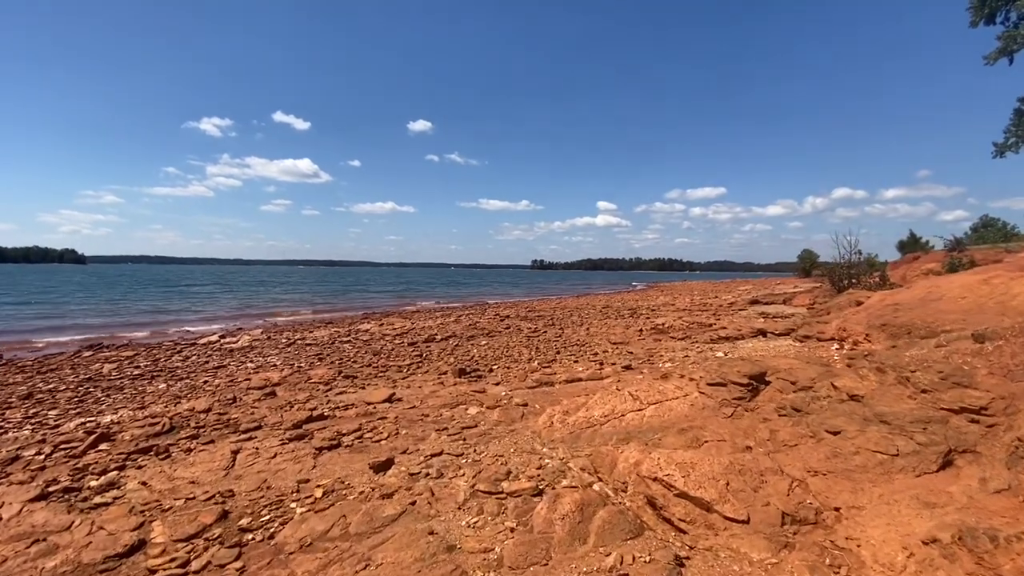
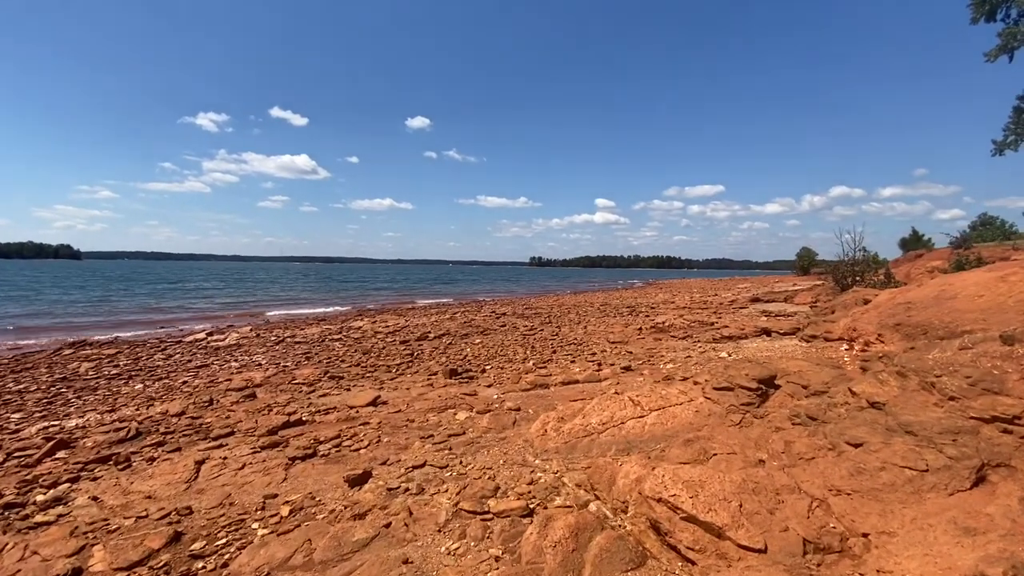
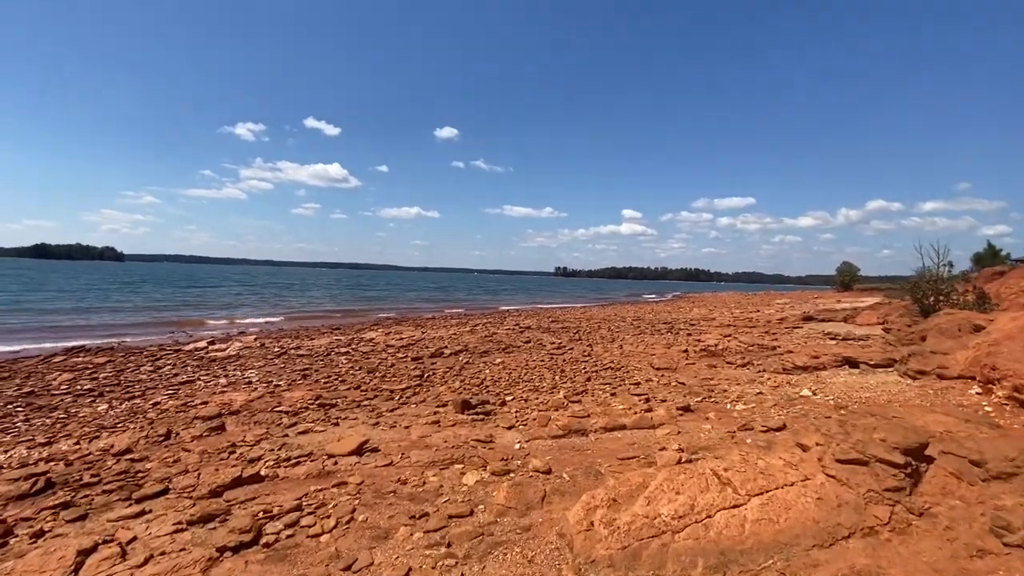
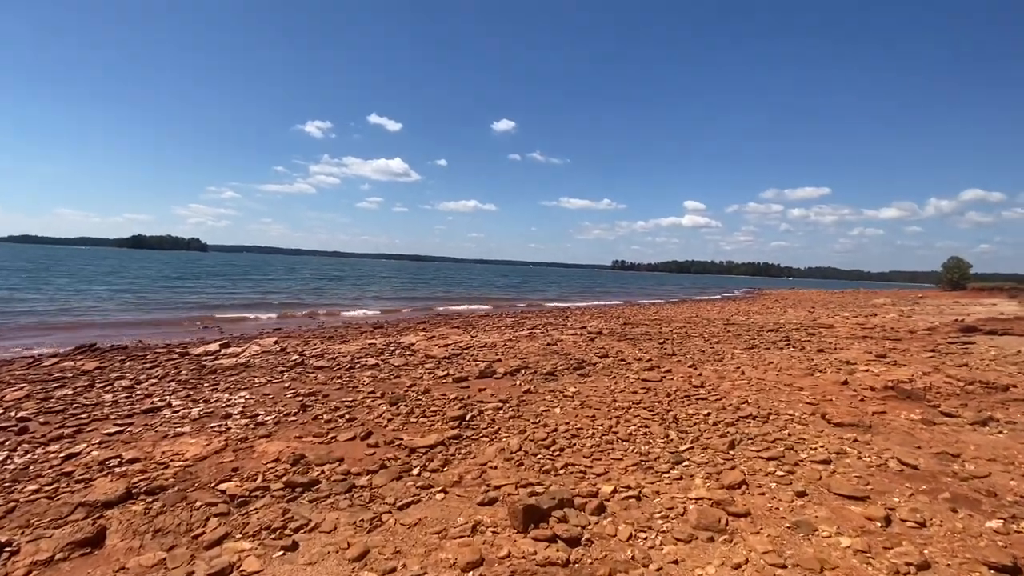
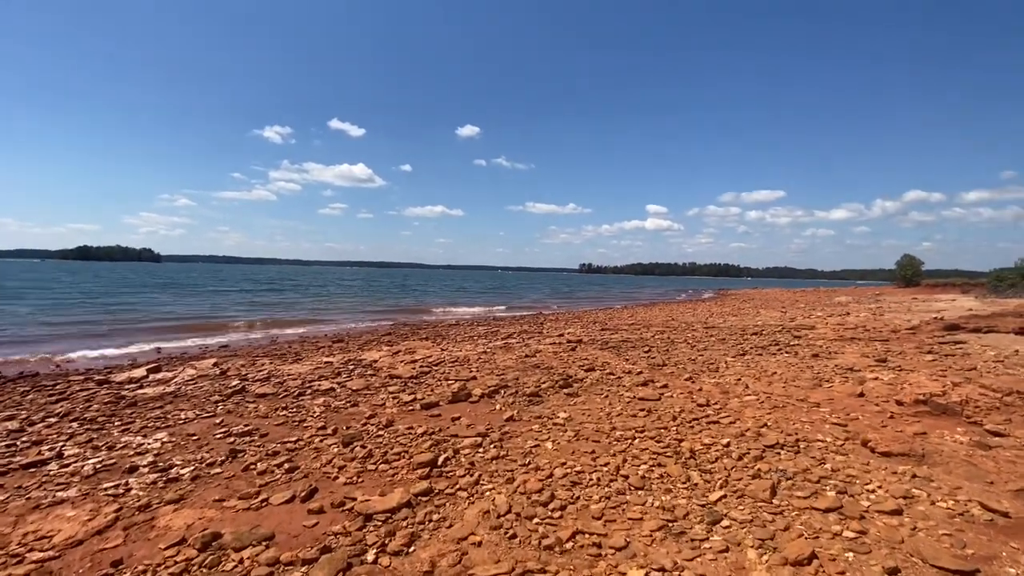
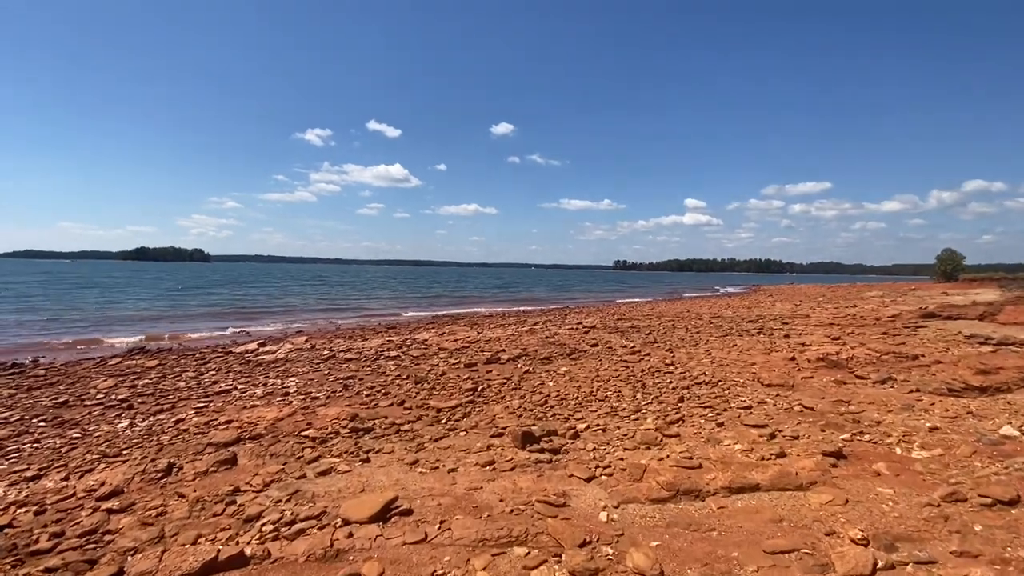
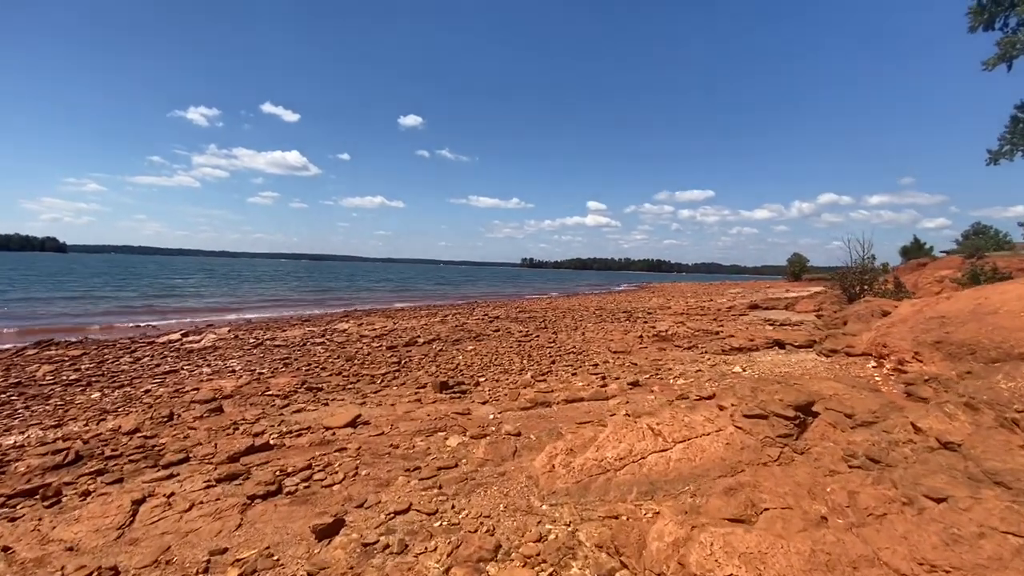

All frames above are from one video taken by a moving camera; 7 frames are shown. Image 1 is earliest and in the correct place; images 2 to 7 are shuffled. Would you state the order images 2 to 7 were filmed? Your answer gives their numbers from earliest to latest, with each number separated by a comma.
2, 7, 3, 6, 4, 5
